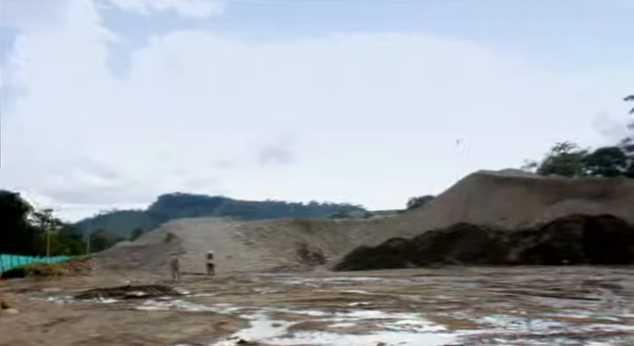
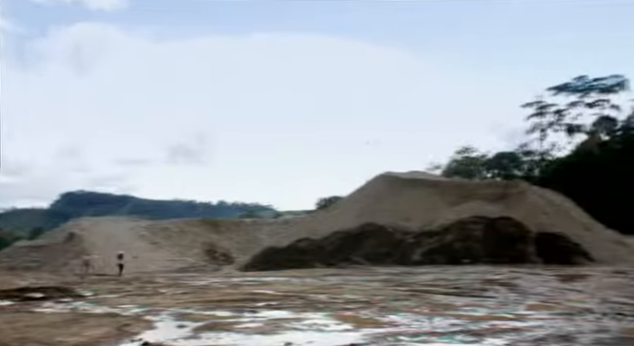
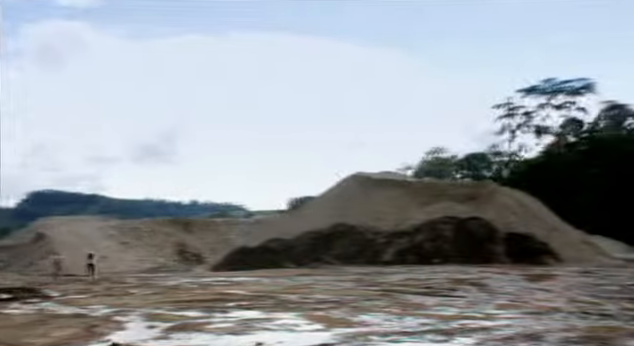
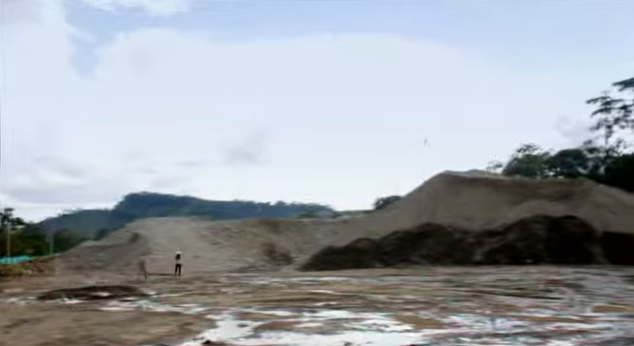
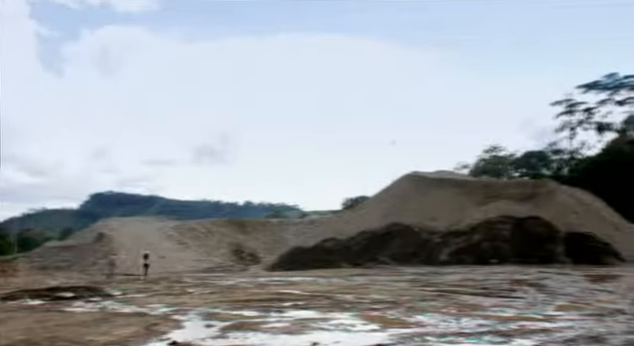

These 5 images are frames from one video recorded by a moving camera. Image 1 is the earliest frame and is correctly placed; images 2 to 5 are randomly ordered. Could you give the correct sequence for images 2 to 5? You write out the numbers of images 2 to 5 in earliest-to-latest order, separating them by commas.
4, 5, 2, 3
